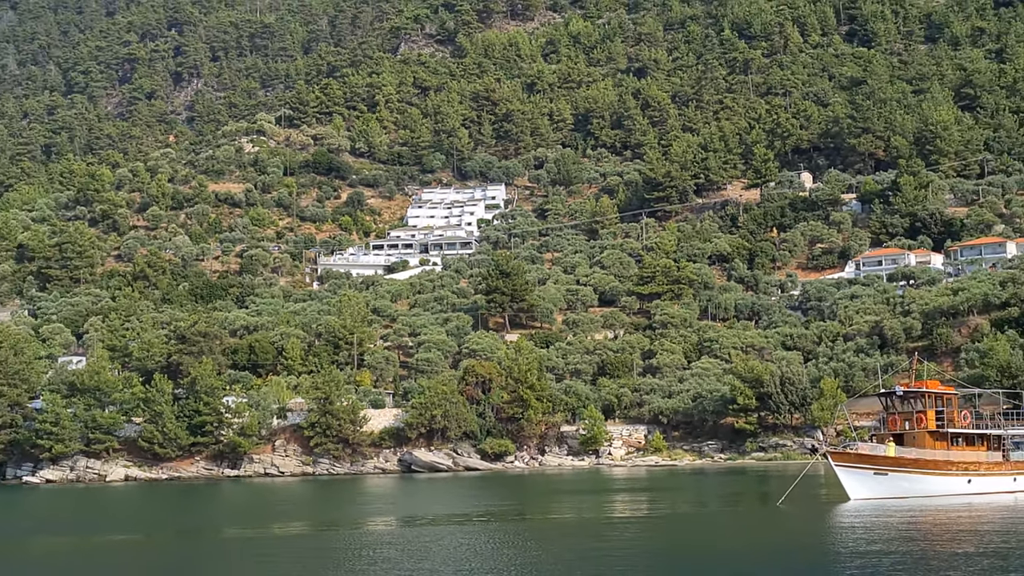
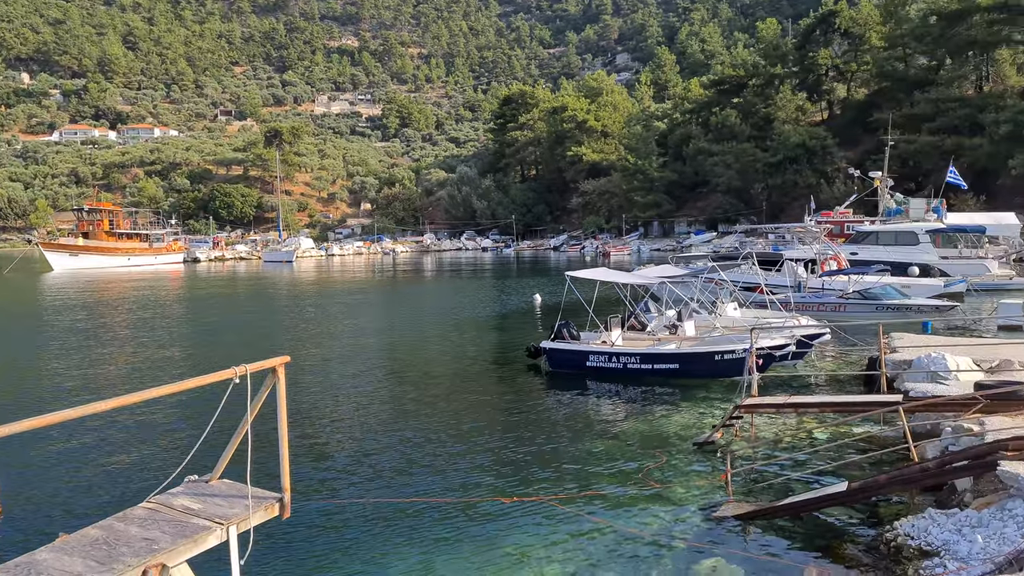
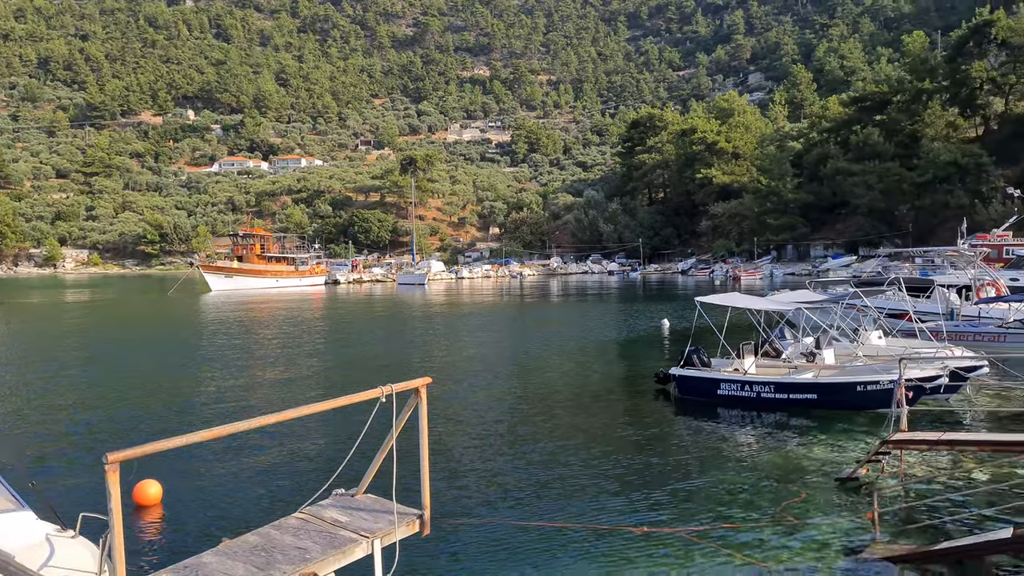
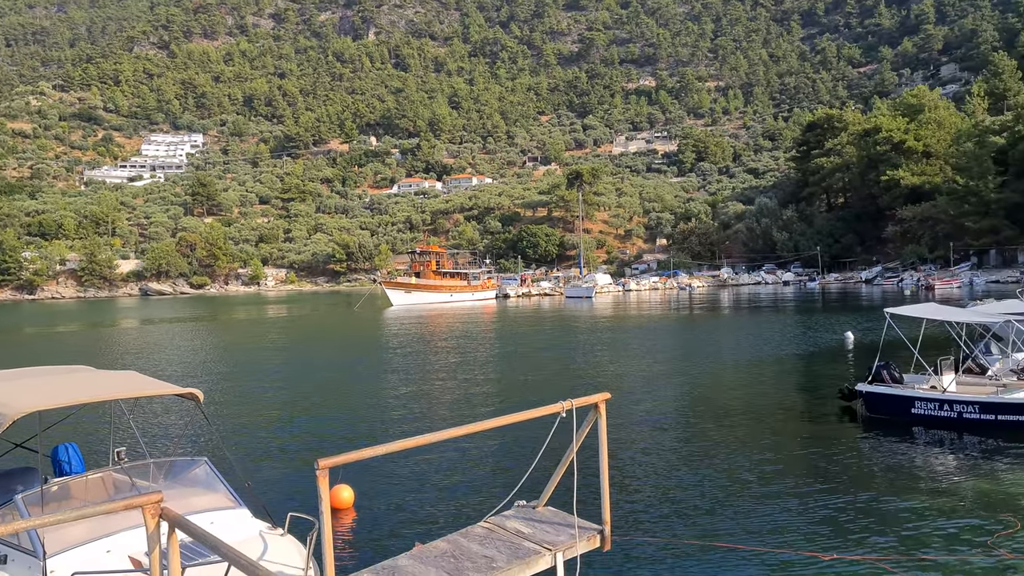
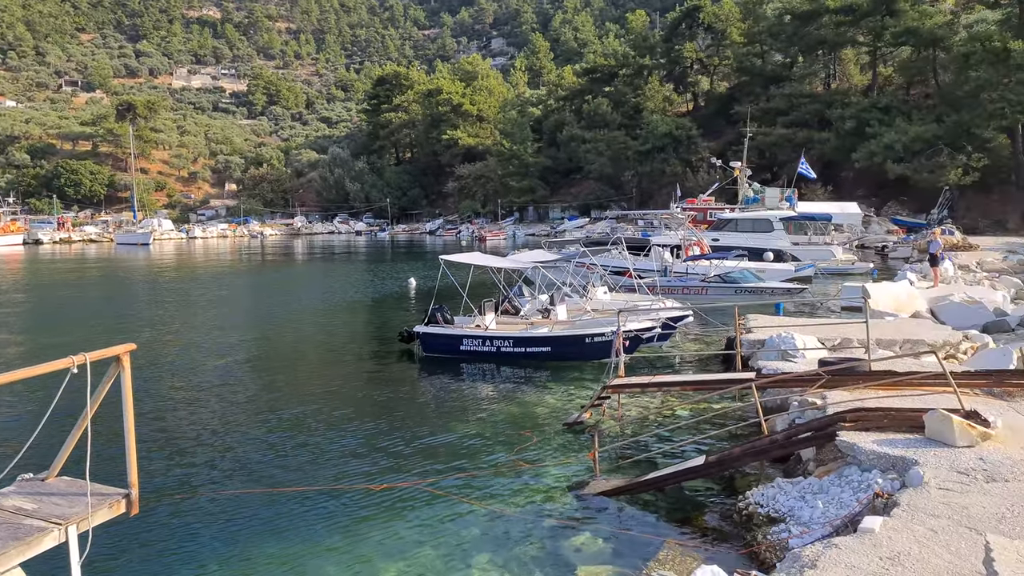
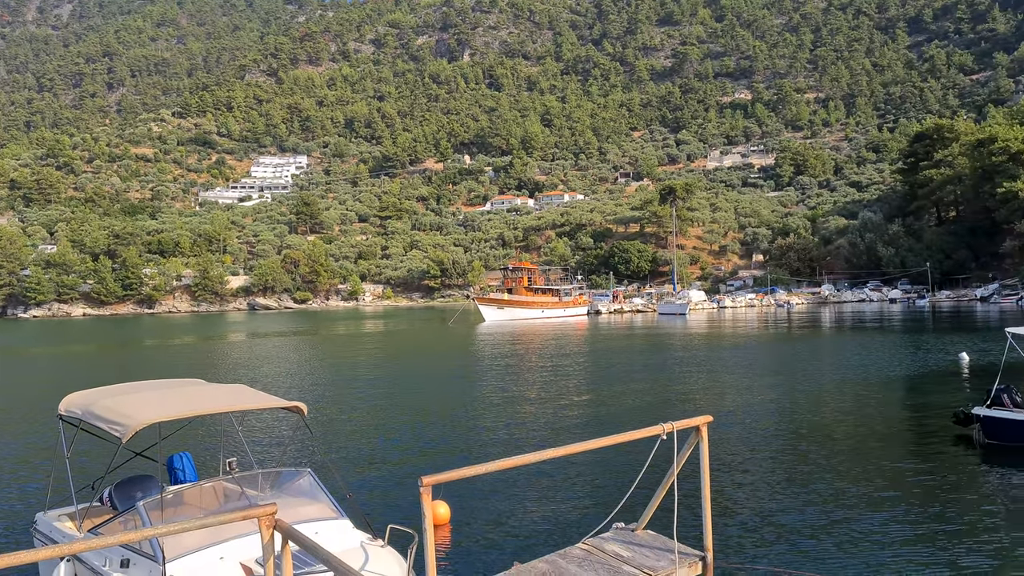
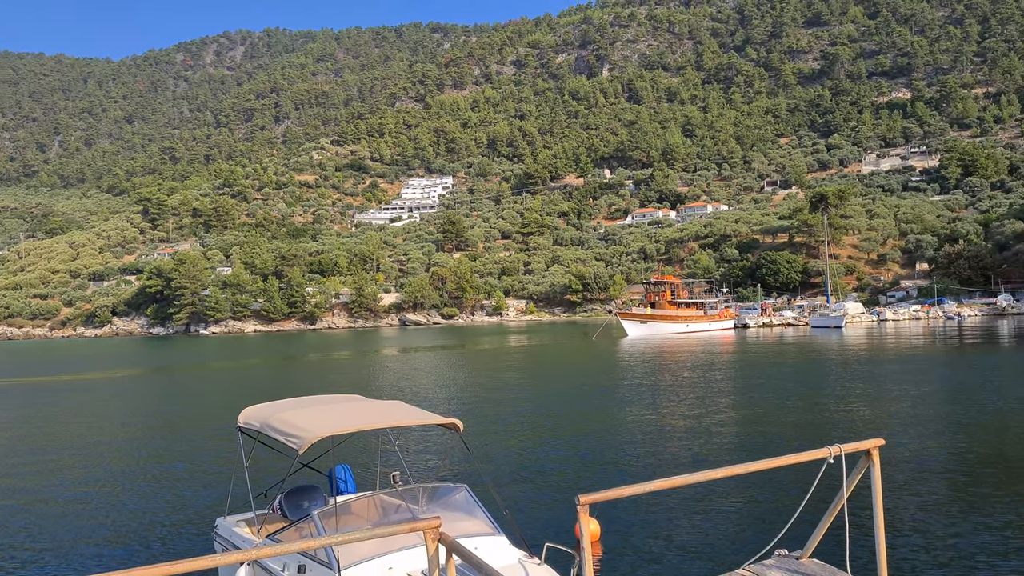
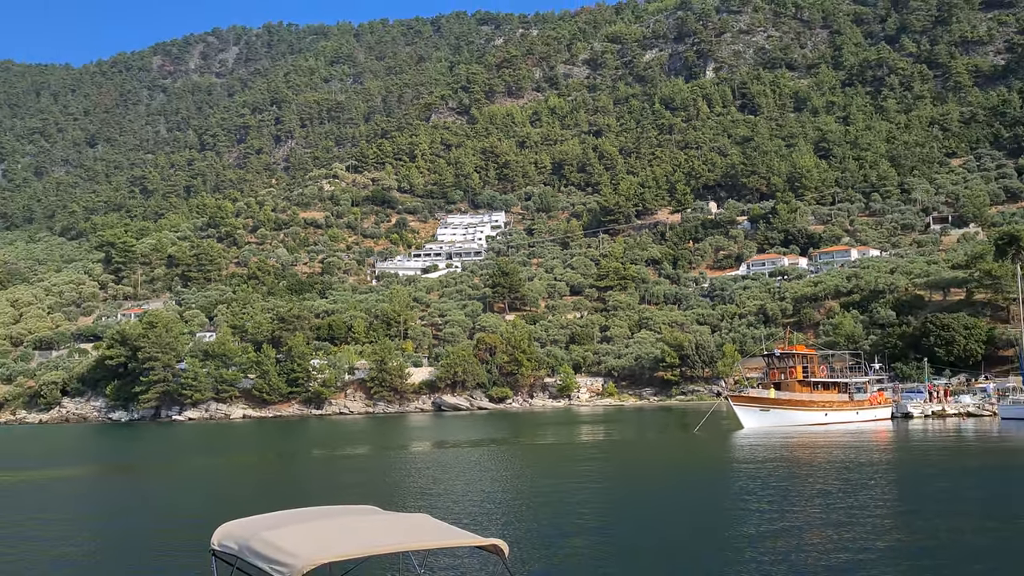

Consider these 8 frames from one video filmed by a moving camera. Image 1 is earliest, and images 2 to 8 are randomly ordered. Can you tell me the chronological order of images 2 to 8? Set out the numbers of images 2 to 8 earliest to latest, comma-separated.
8, 7, 6, 4, 3, 2, 5
